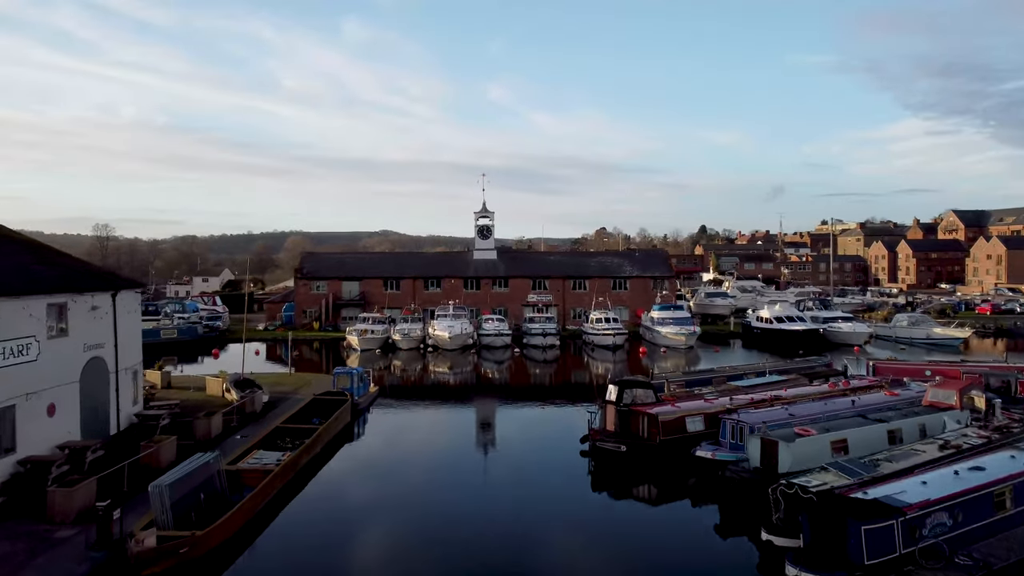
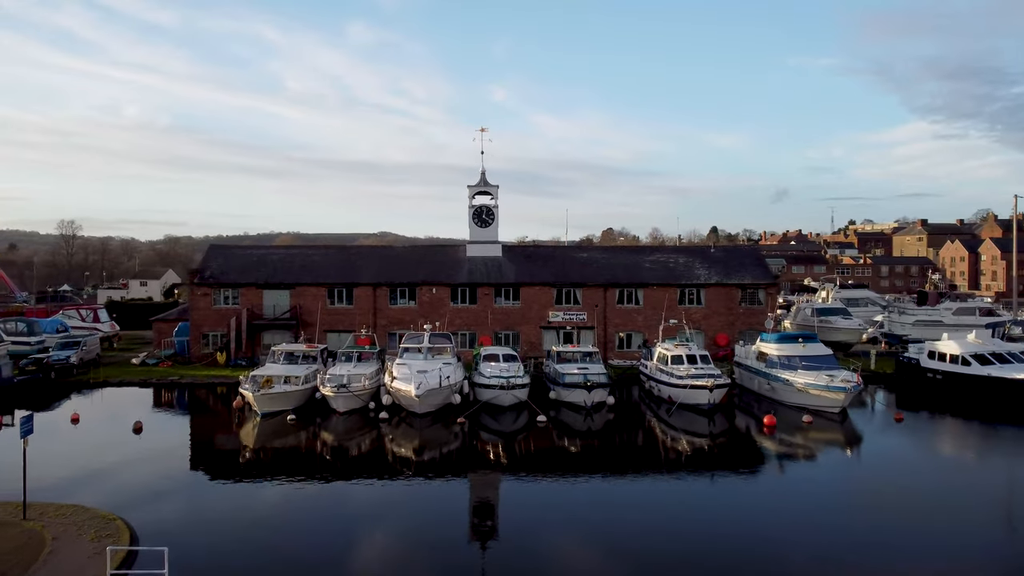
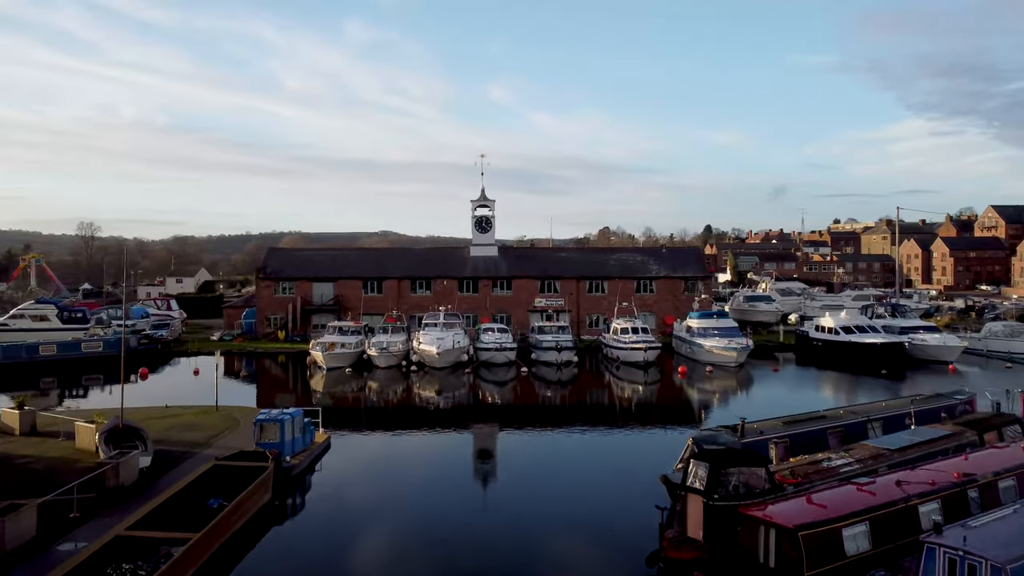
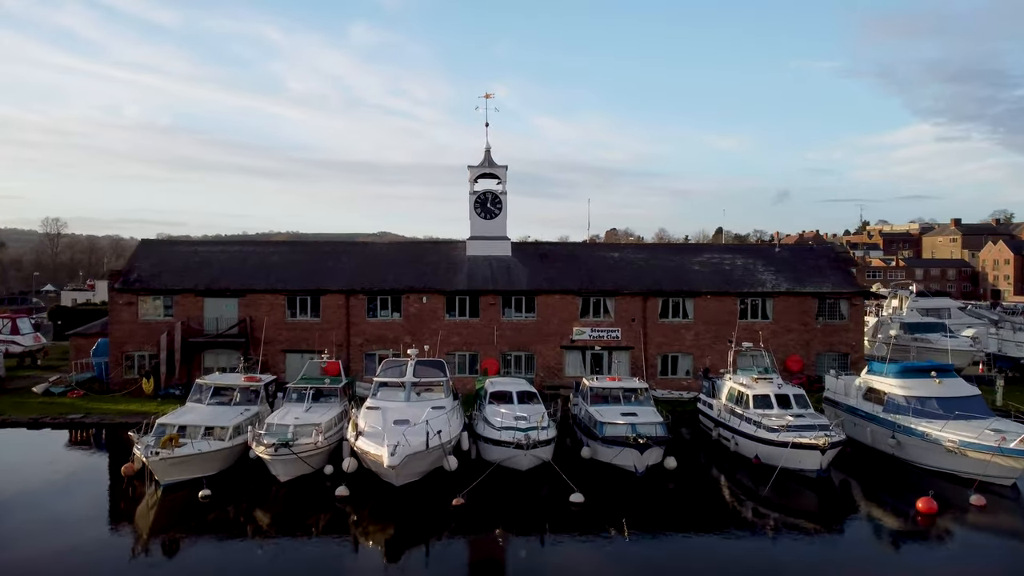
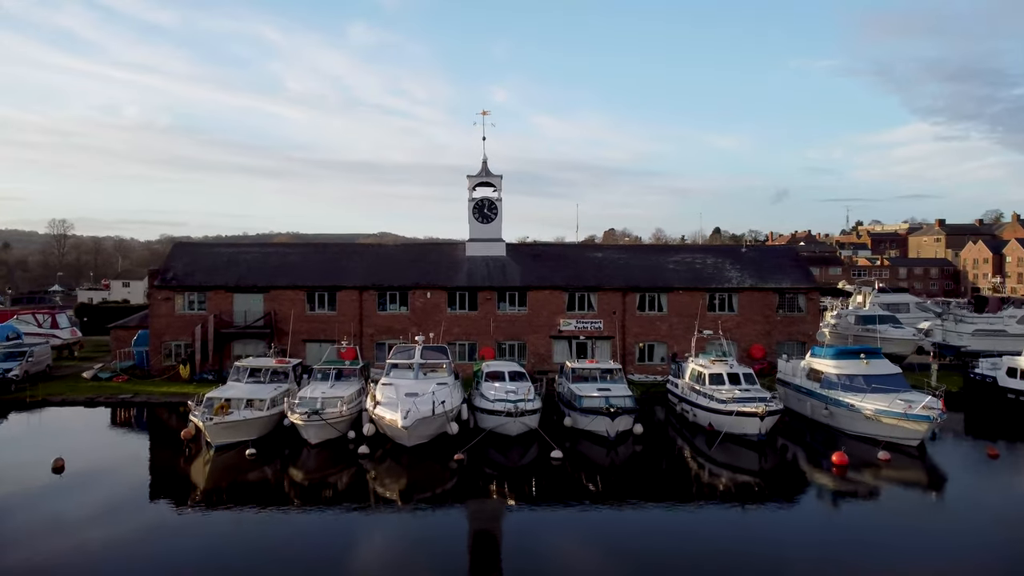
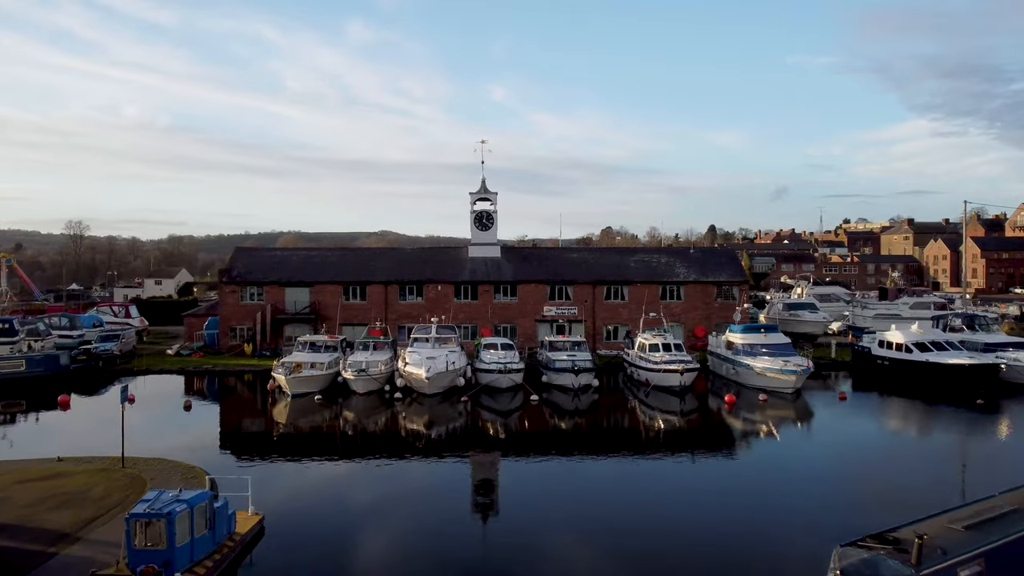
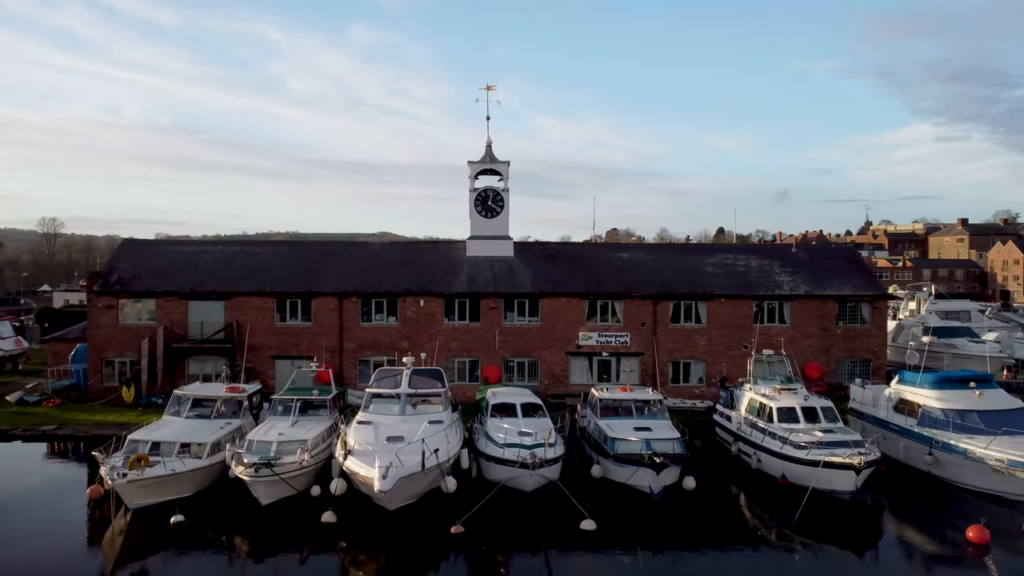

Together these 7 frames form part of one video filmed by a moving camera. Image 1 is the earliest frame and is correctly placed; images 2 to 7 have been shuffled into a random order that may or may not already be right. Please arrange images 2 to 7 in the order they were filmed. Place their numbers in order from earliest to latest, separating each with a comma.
3, 6, 2, 5, 4, 7
